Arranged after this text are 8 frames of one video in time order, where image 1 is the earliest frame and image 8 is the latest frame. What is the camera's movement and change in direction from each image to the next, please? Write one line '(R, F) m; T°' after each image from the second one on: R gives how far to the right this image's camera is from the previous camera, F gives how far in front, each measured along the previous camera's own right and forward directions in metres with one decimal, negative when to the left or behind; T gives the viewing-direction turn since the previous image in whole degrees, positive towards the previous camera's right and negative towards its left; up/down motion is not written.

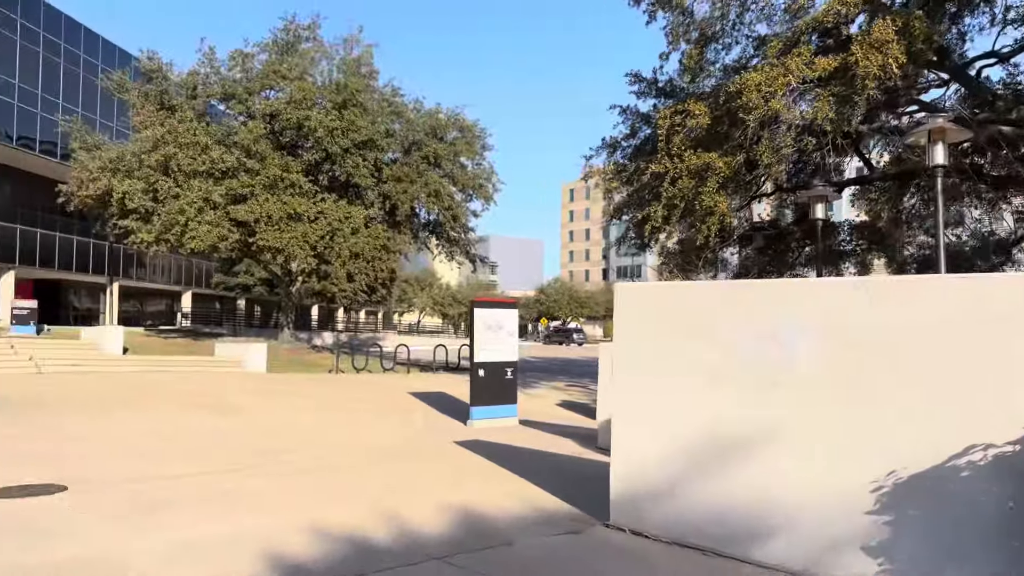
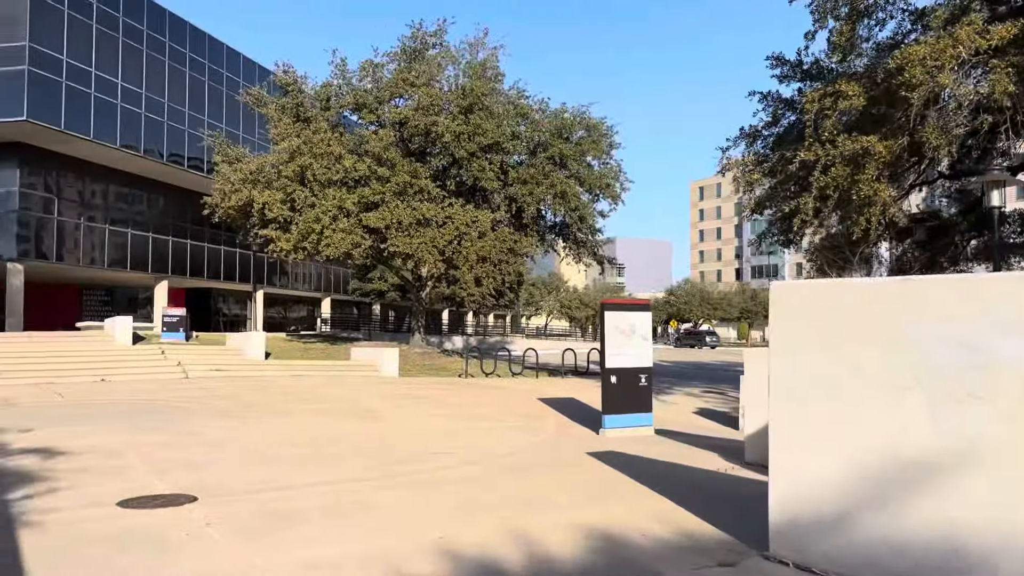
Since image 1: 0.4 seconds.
(-0.1, +0.6) m; -9°
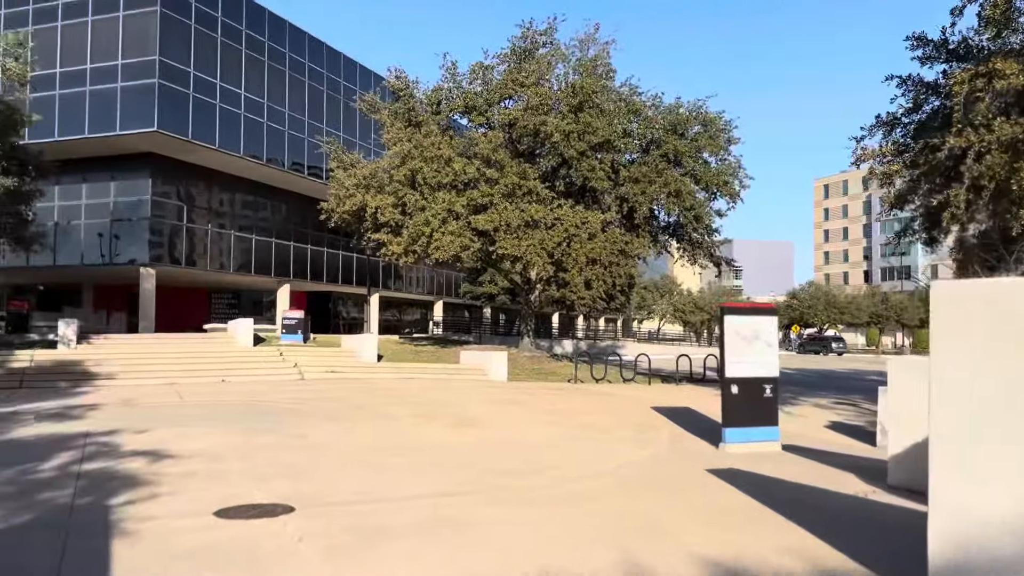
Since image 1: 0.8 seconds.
(0.0, +0.6) m; -8°
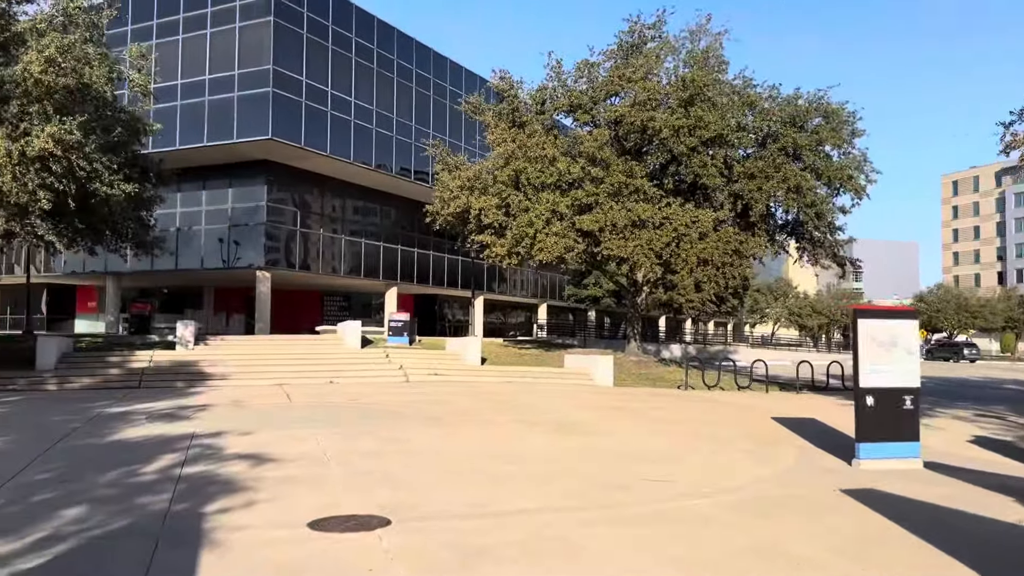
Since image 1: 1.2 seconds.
(-0.1, +0.6) m; -7°
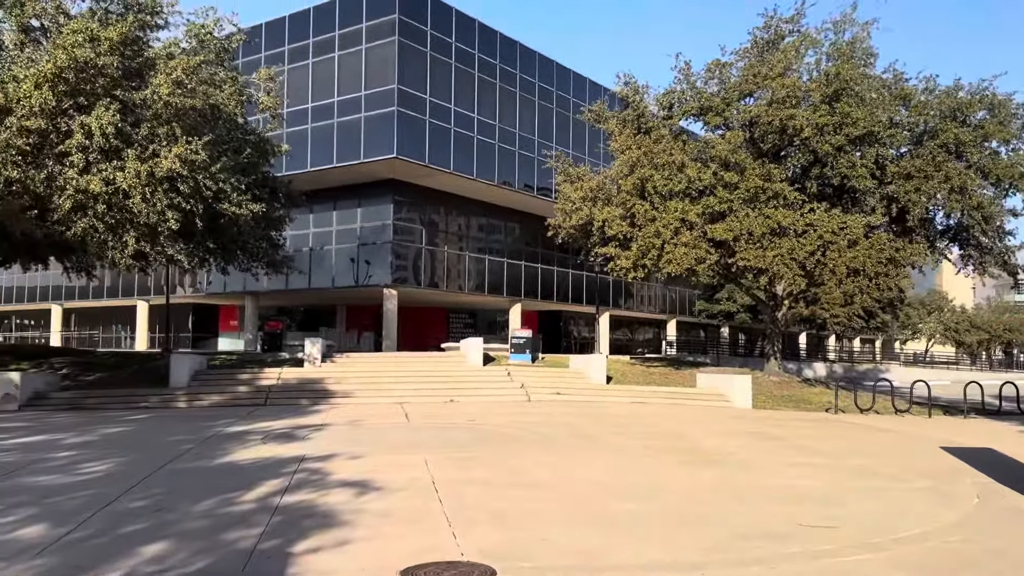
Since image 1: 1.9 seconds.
(0.0, +1.0) m; -9°
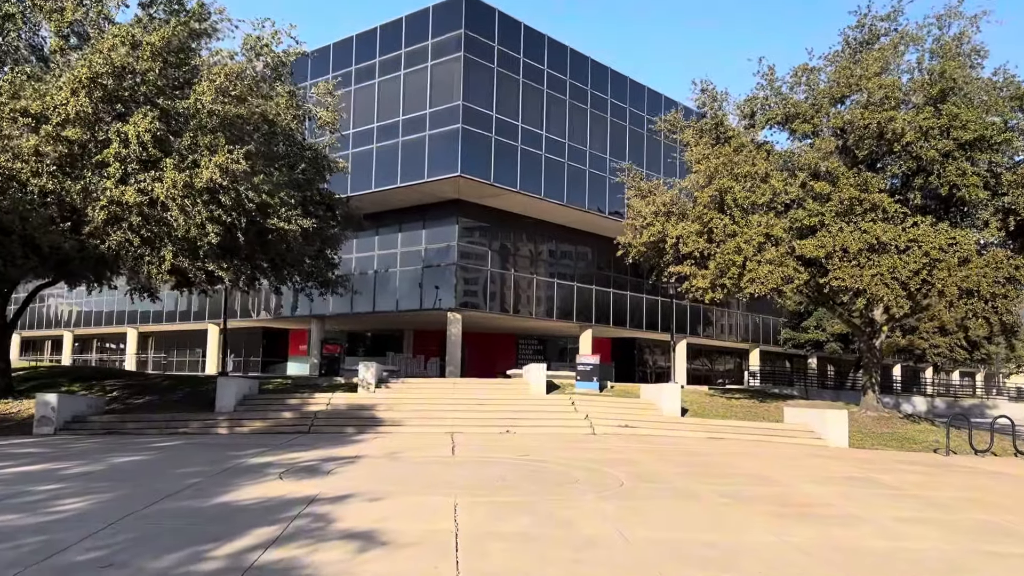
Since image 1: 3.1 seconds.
(+0.3, +1.6) m; -5°
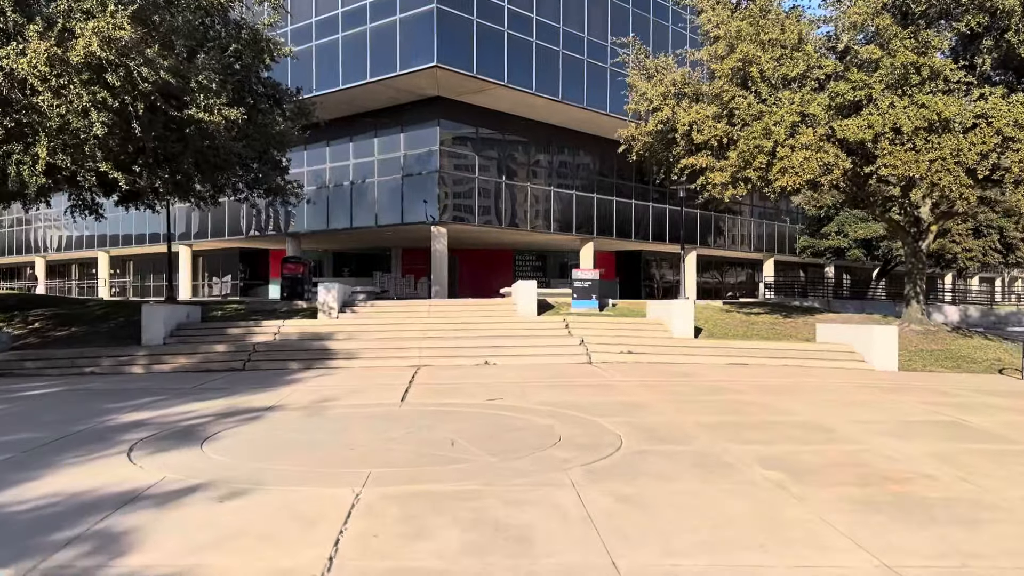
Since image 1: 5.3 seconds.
(+0.5, +3.2) m; 0°
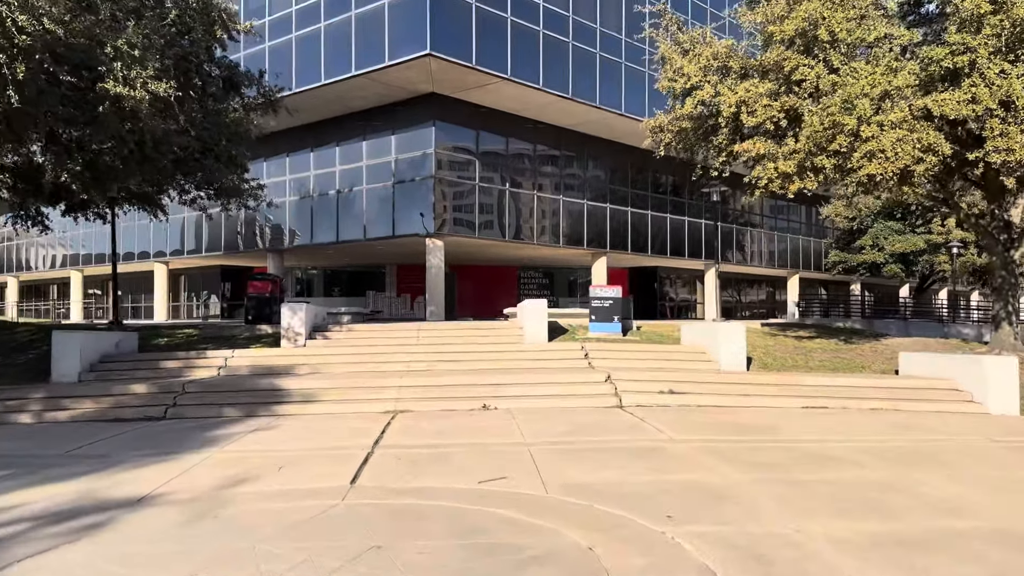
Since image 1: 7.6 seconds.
(0.0, +3.3) m; 0°
